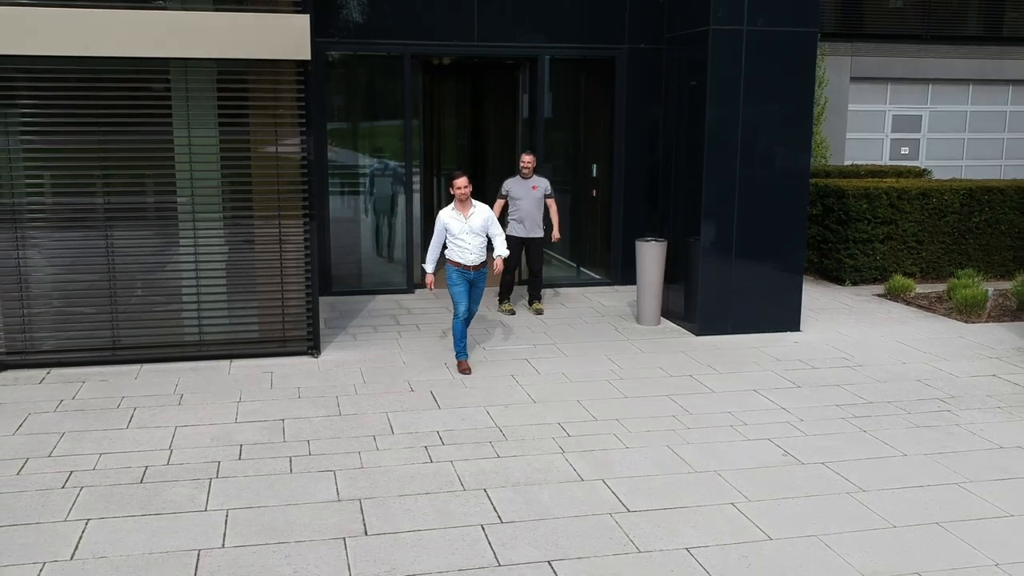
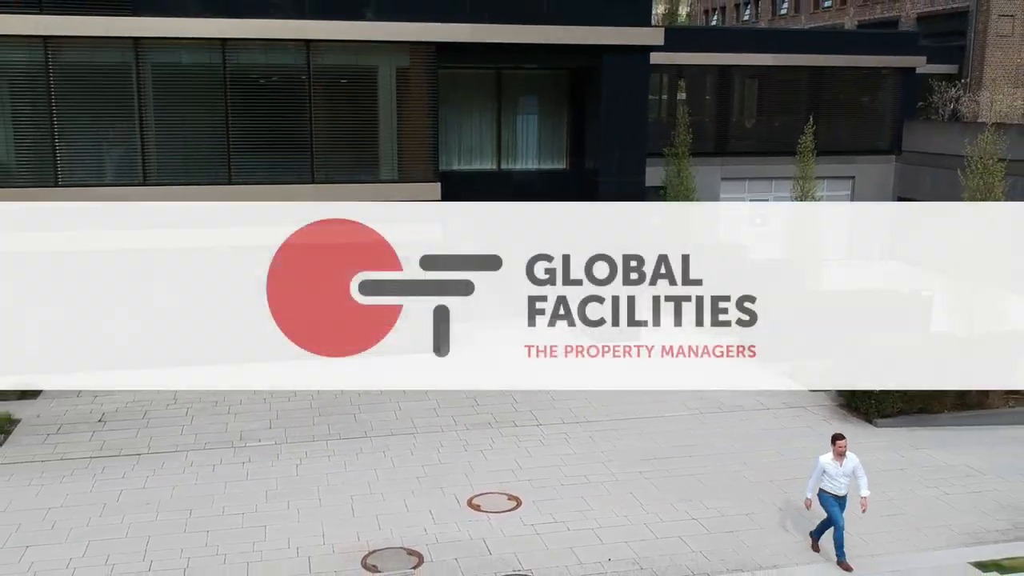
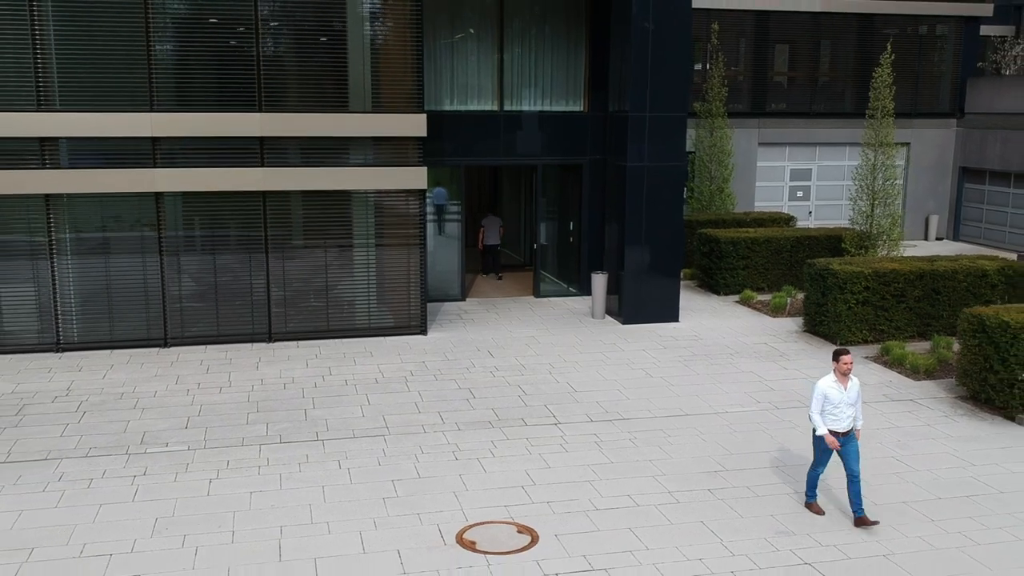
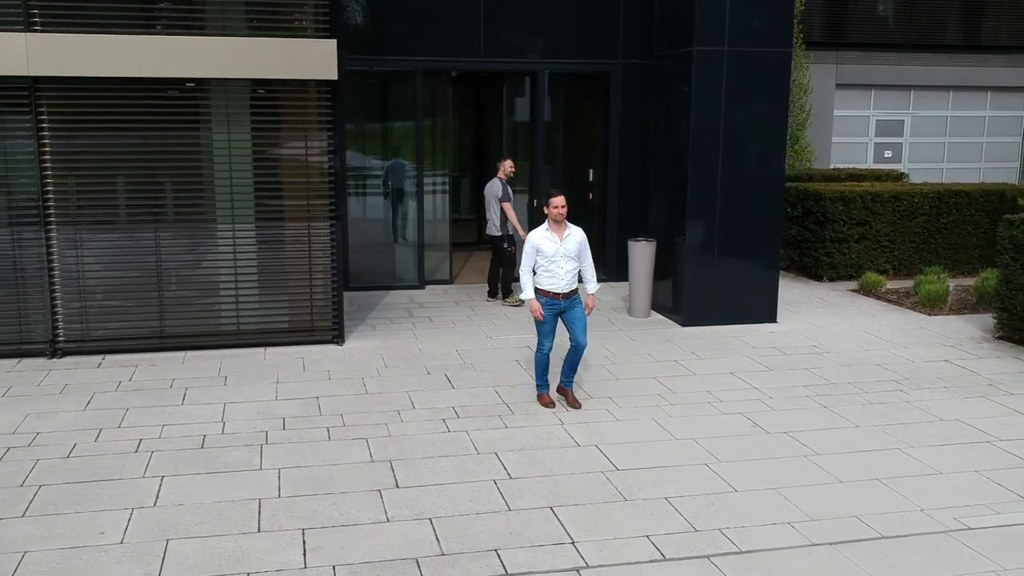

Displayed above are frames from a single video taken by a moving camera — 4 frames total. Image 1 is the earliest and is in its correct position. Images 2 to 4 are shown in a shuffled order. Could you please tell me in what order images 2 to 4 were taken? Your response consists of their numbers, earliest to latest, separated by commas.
4, 3, 2
